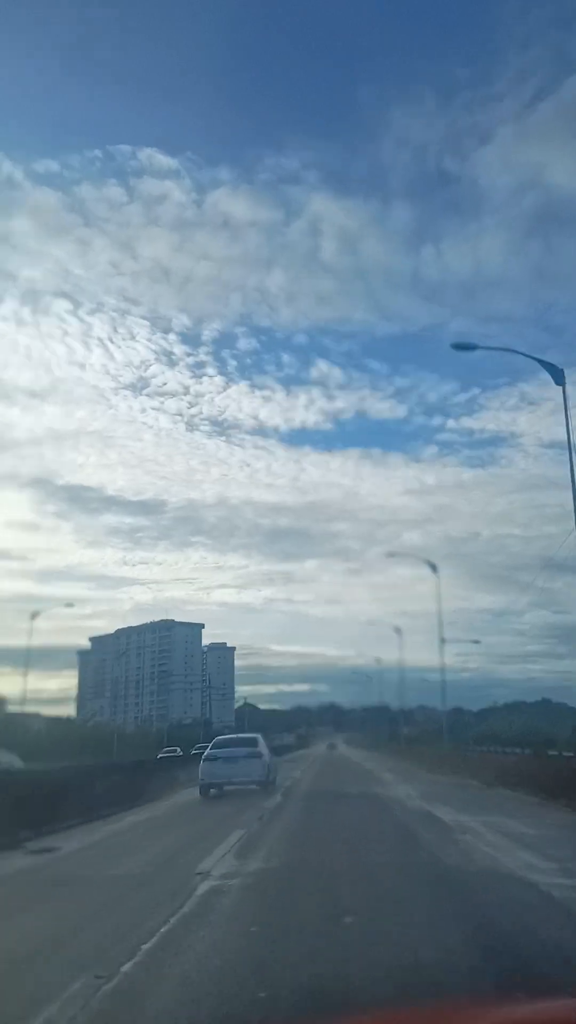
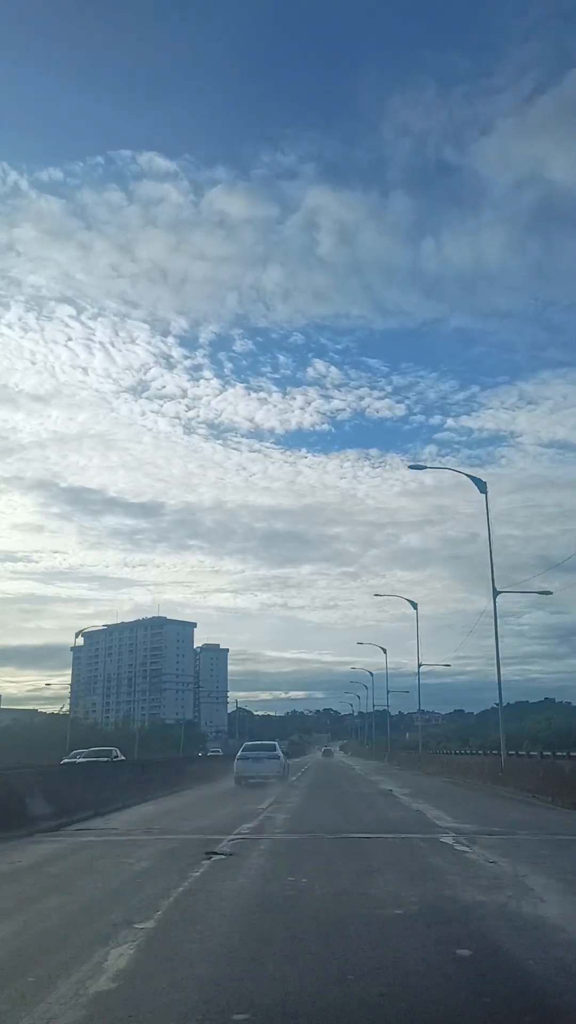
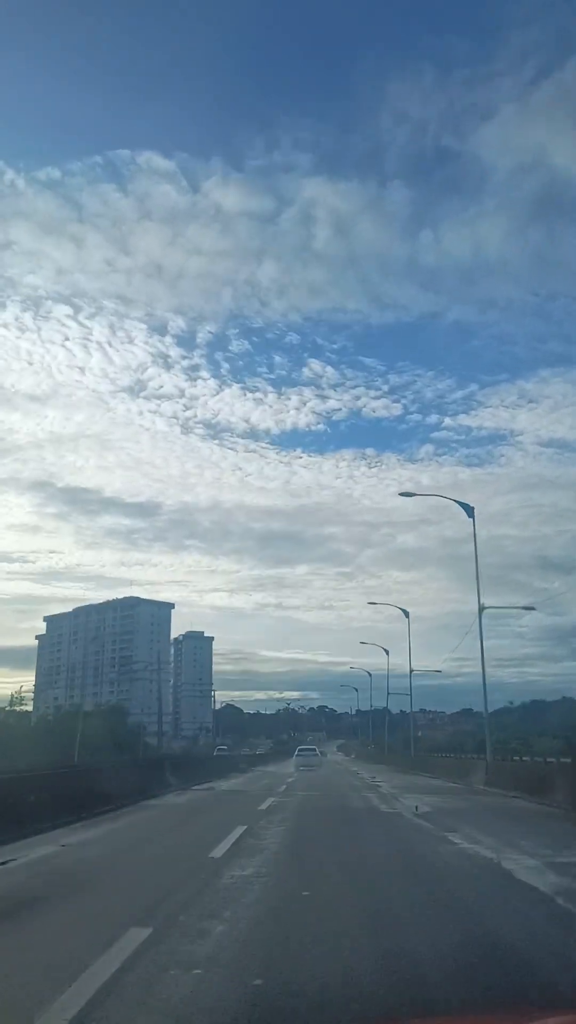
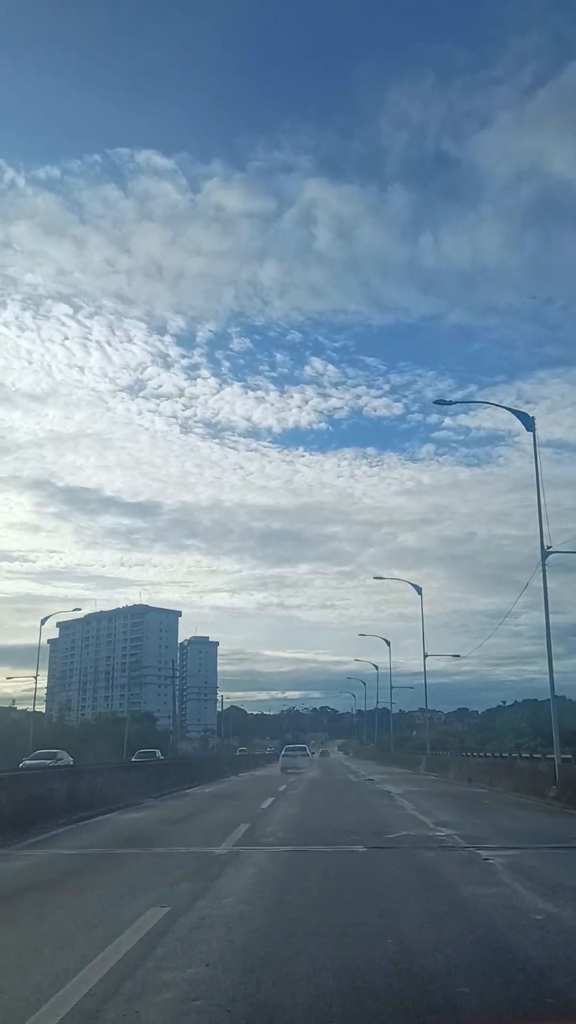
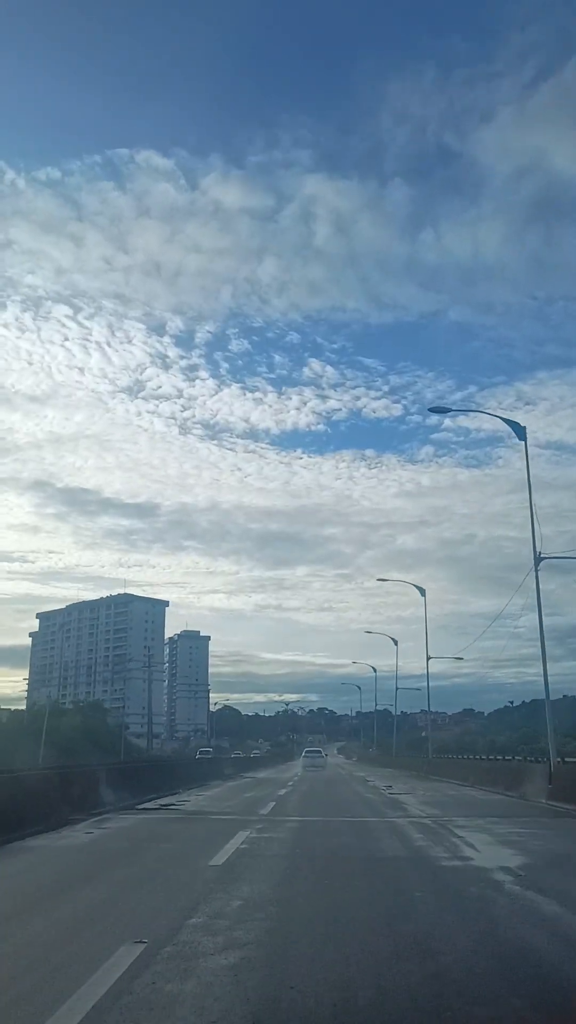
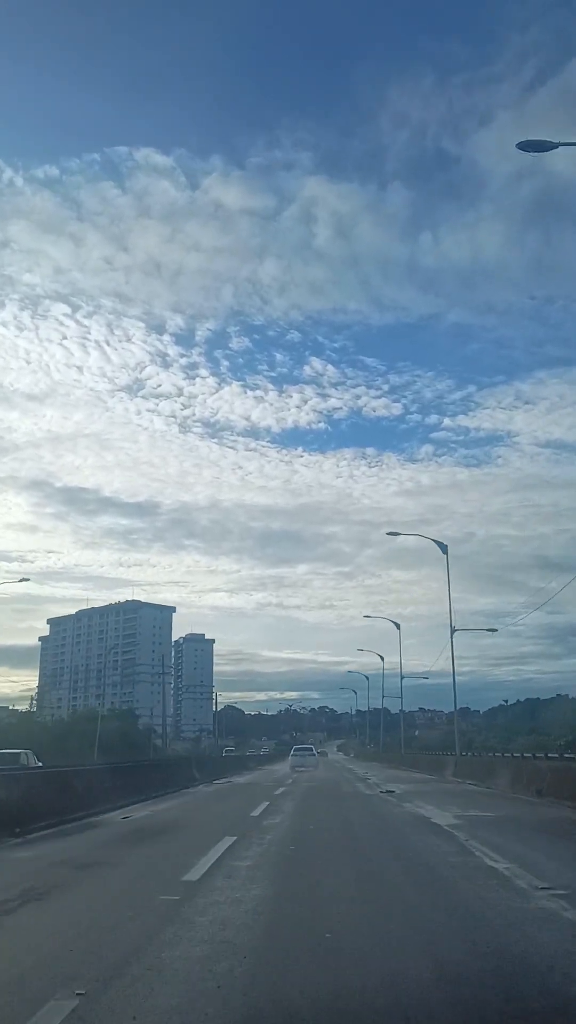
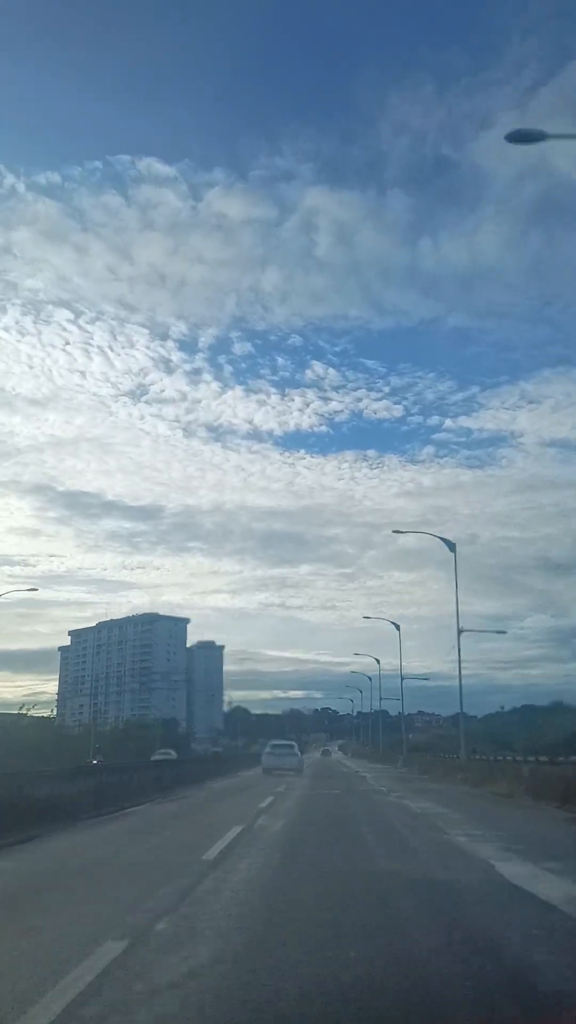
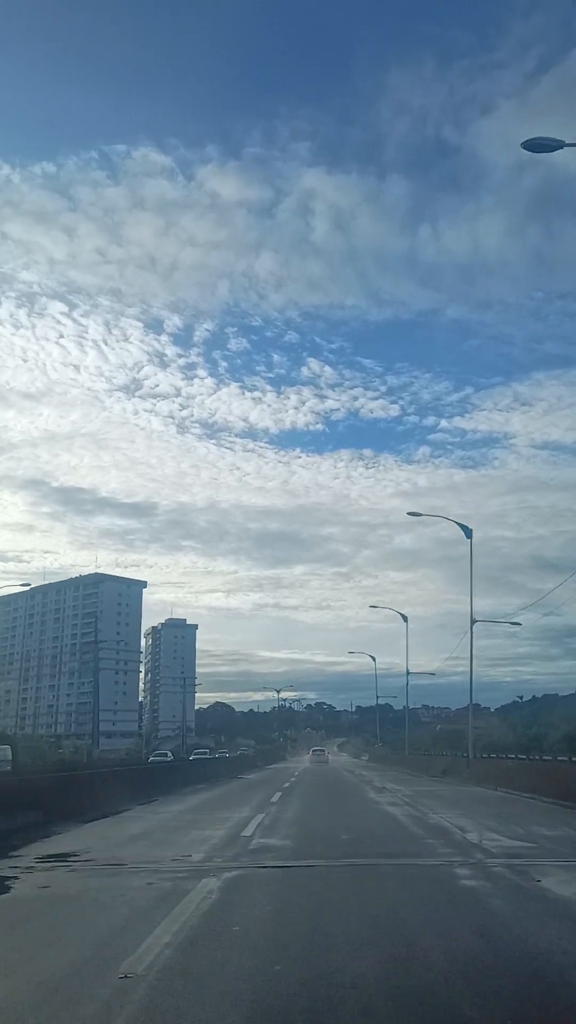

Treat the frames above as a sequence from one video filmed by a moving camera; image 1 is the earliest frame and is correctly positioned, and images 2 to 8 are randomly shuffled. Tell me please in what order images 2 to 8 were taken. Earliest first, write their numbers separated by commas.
2, 7, 4, 6, 3, 5, 8
